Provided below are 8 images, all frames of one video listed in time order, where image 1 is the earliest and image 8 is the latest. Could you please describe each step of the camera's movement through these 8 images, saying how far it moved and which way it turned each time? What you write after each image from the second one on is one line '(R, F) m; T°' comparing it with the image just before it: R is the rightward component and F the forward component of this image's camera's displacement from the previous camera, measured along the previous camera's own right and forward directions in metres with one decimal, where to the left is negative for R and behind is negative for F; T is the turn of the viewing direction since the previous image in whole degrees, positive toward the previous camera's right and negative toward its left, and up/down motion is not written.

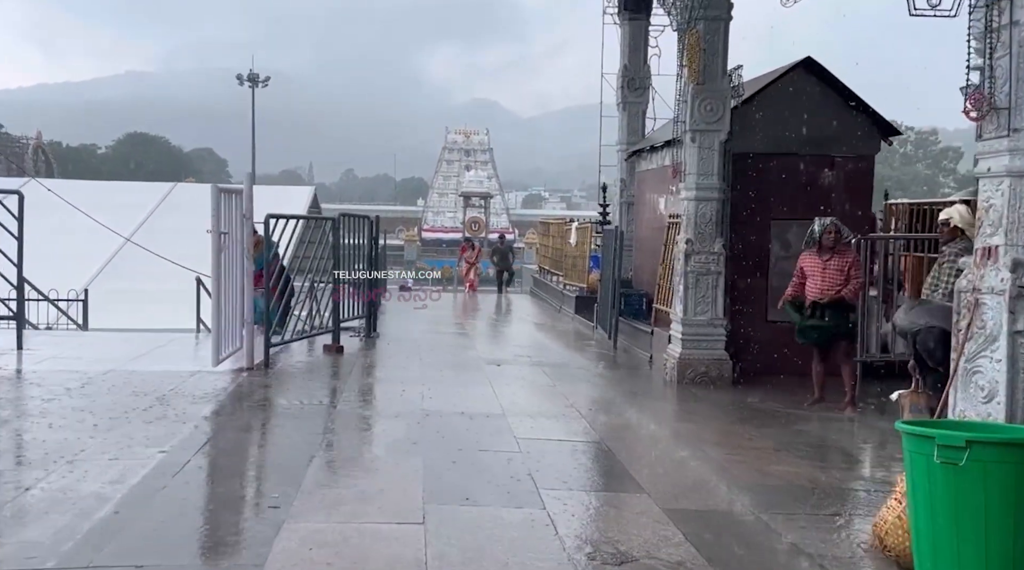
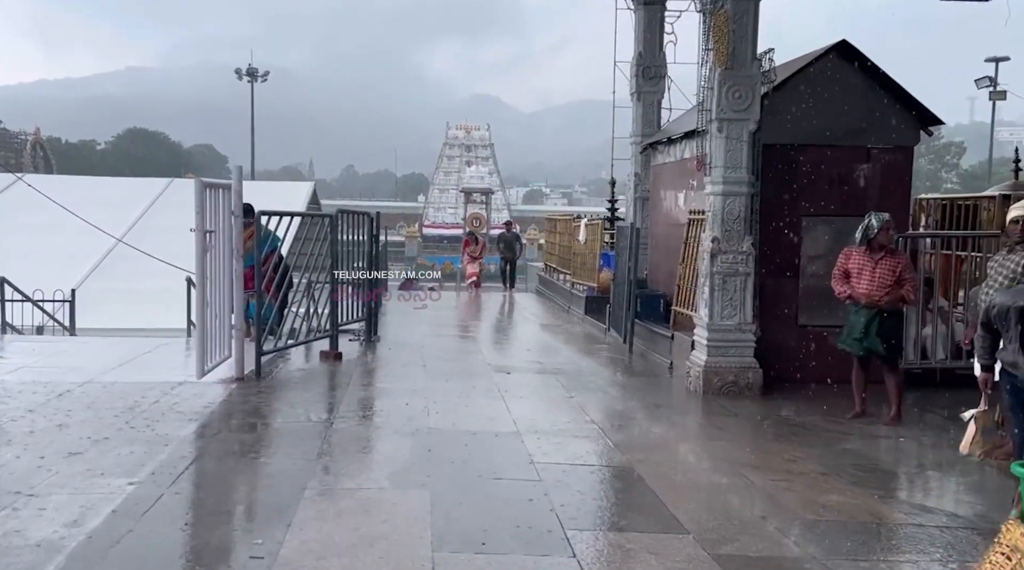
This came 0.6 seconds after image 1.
(-0.1, +0.8) m; 0°
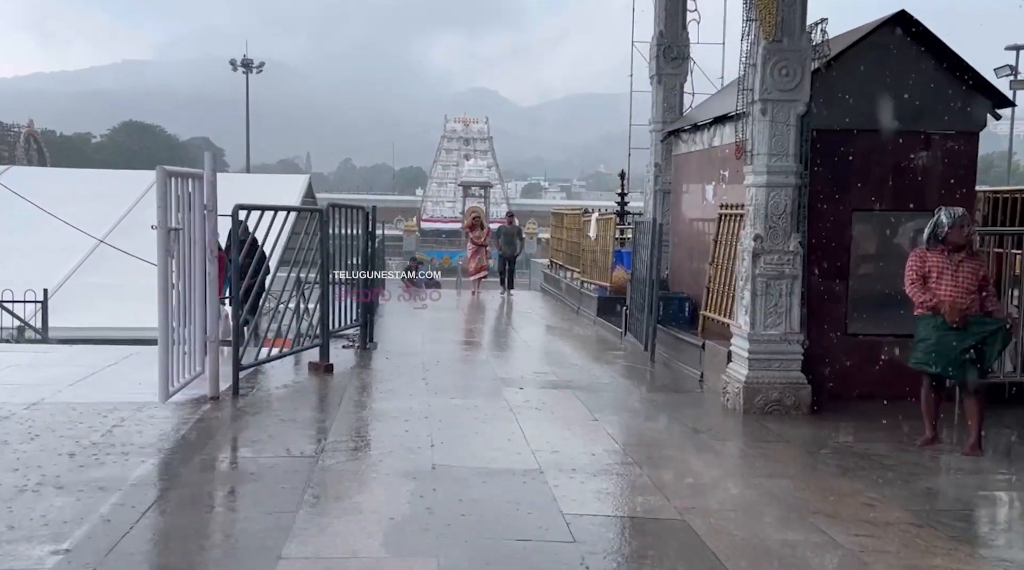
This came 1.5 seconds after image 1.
(-0.1, +1.2) m; 0°
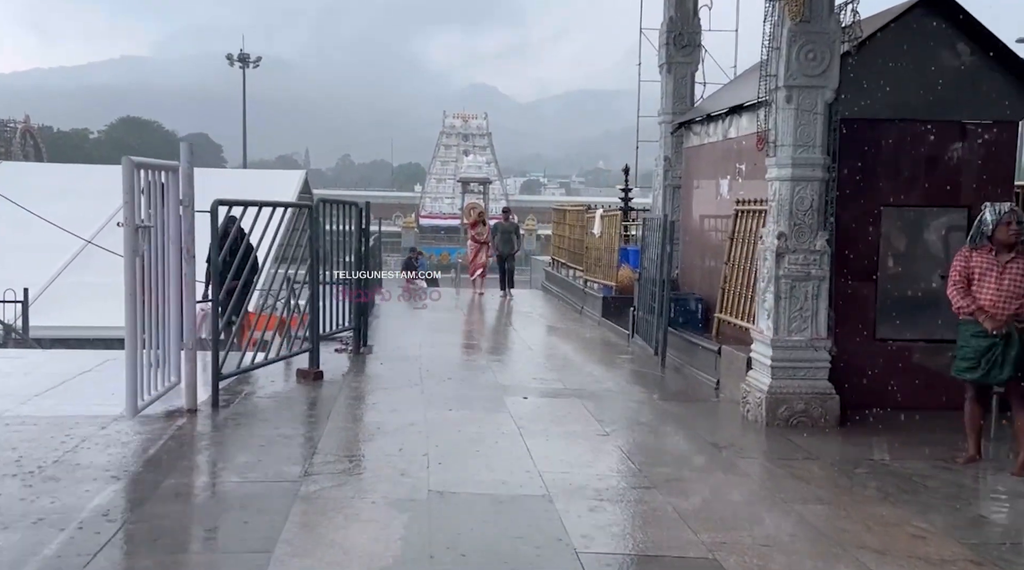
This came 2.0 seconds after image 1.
(0.0, +0.6) m; 0°
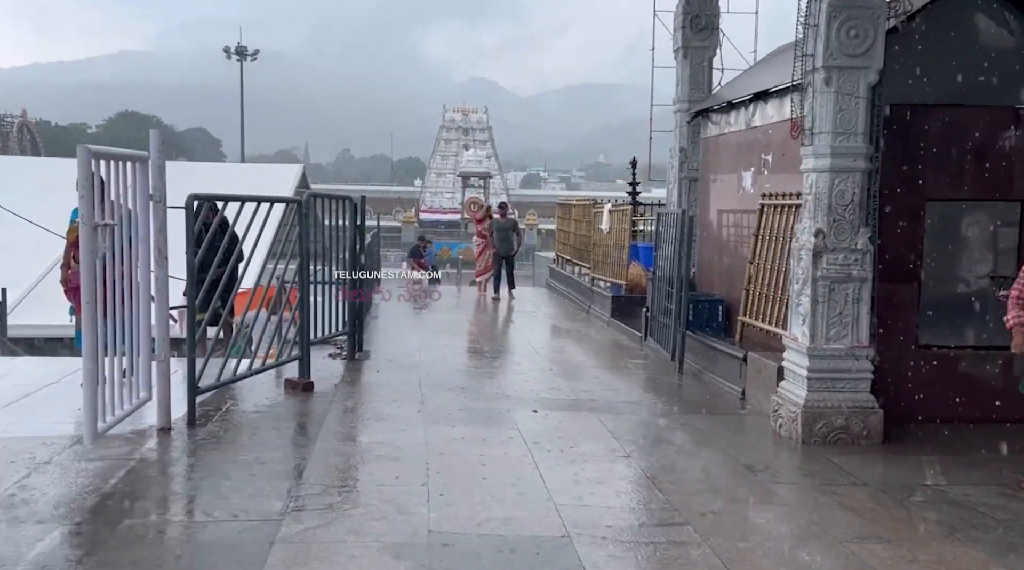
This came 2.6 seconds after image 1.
(-0.1, +0.7) m; 0°
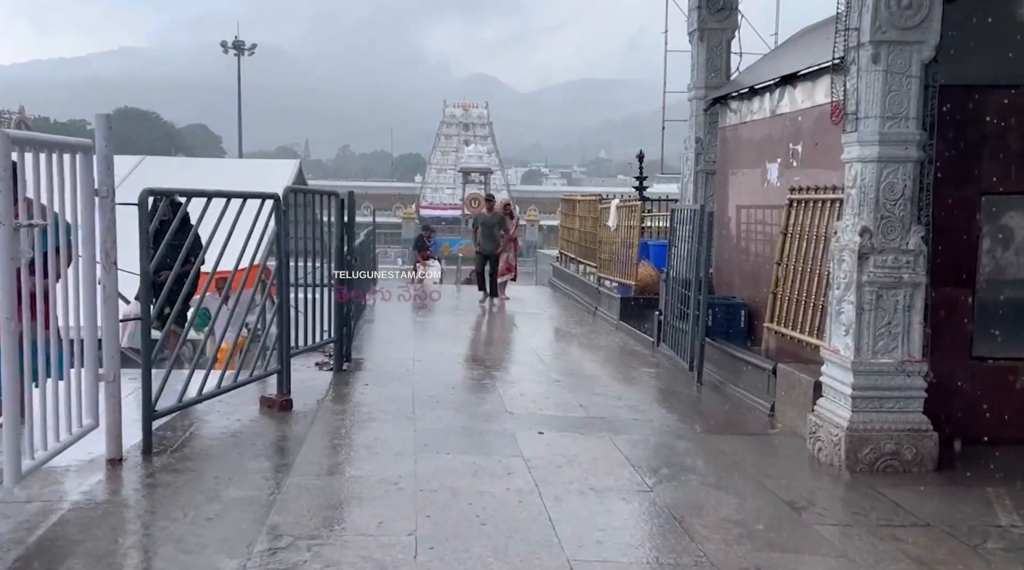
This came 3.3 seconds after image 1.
(0.0, +0.8) m; 0°
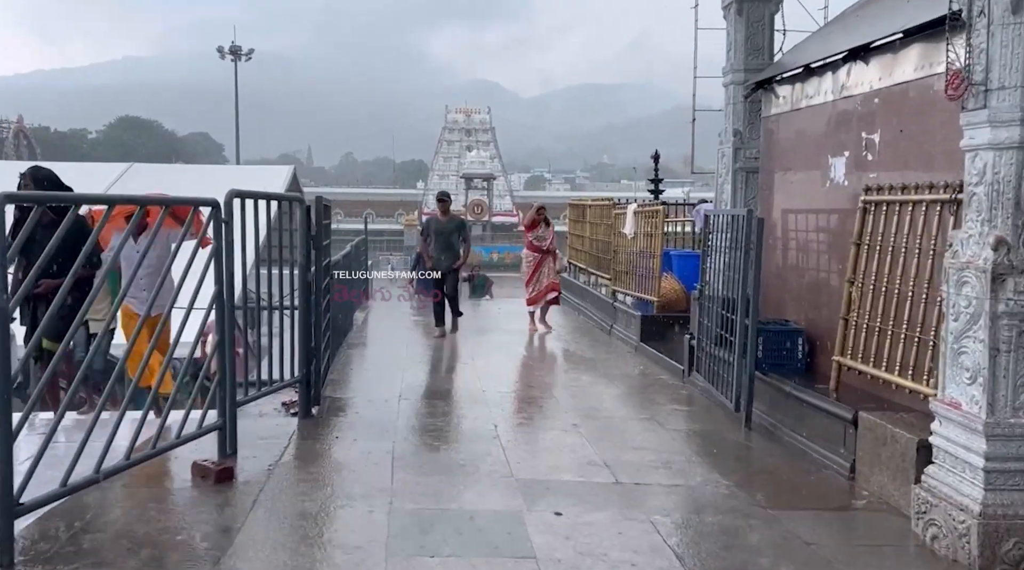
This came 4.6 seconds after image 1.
(0.0, +1.6) m; 0°
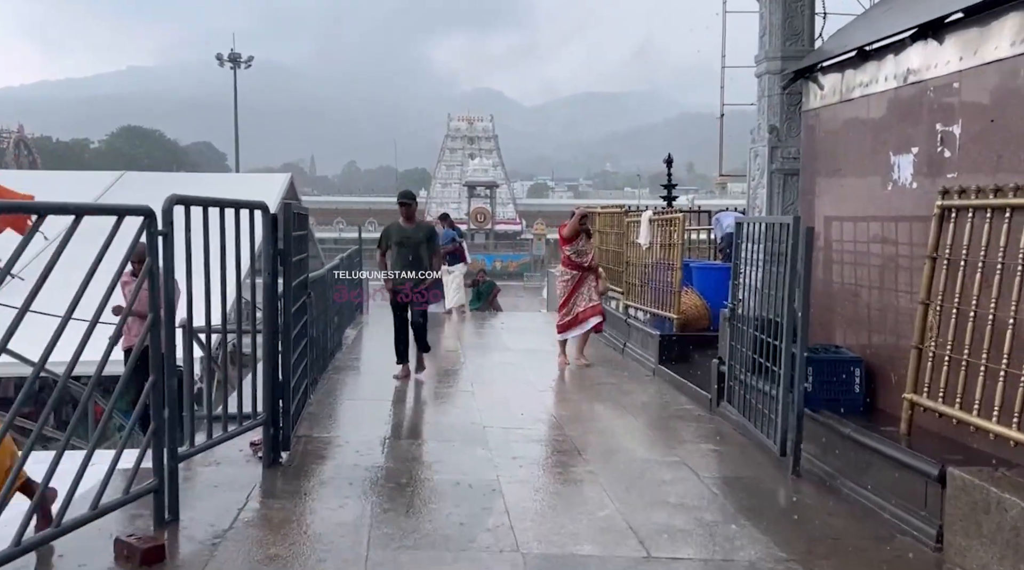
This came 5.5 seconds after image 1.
(0.0, +1.1) m; 0°
